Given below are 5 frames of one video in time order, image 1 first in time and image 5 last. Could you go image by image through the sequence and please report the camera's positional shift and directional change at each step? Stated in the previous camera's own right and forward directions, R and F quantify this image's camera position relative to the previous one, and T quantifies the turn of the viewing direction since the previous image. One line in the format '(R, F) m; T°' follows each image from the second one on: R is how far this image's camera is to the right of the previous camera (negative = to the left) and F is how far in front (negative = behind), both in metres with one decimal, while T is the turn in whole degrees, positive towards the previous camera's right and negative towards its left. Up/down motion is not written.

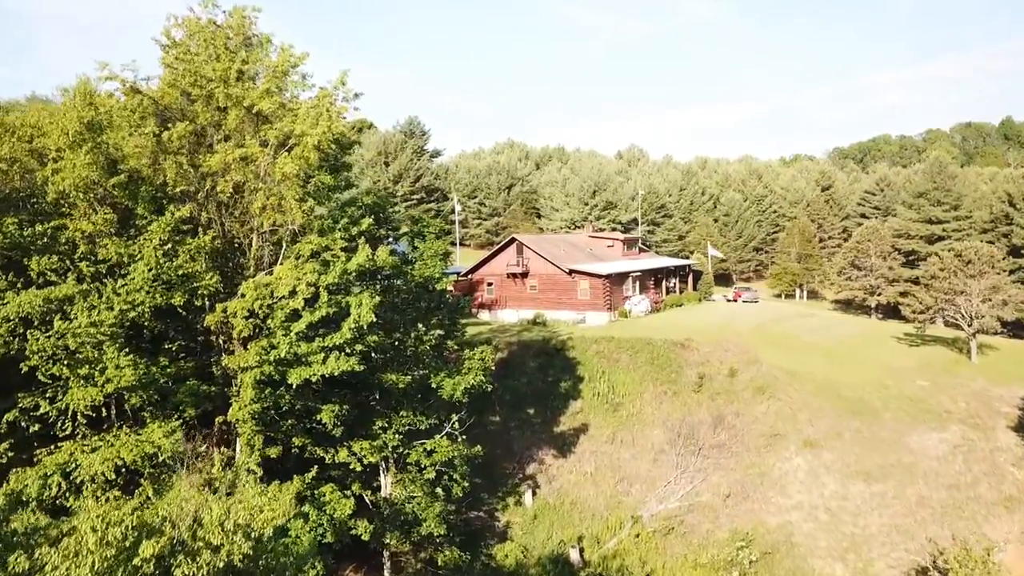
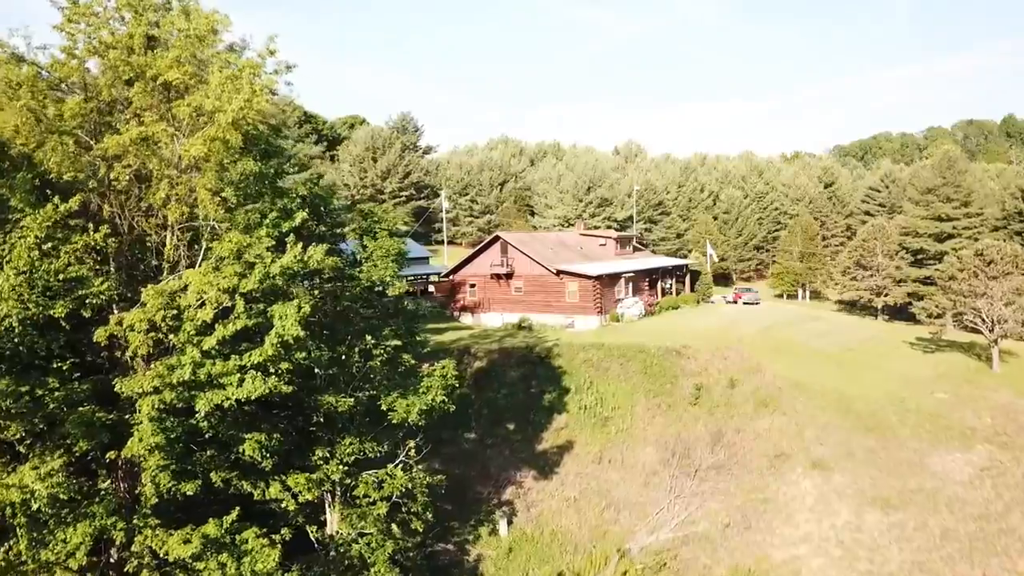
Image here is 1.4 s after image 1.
(+0.9, +2.6) m; 0°
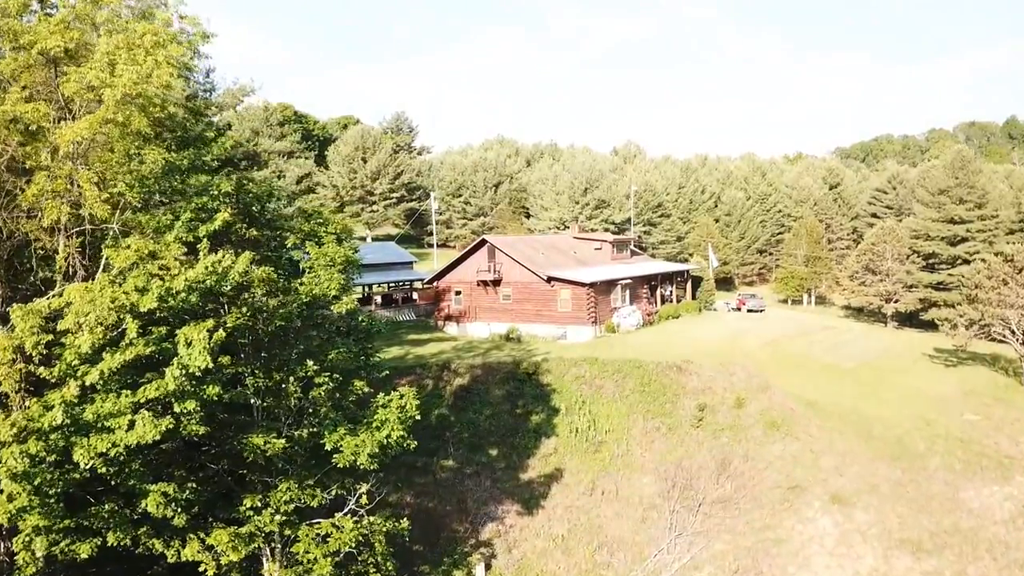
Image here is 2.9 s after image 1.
(+0.6, +2.5) m; 0°
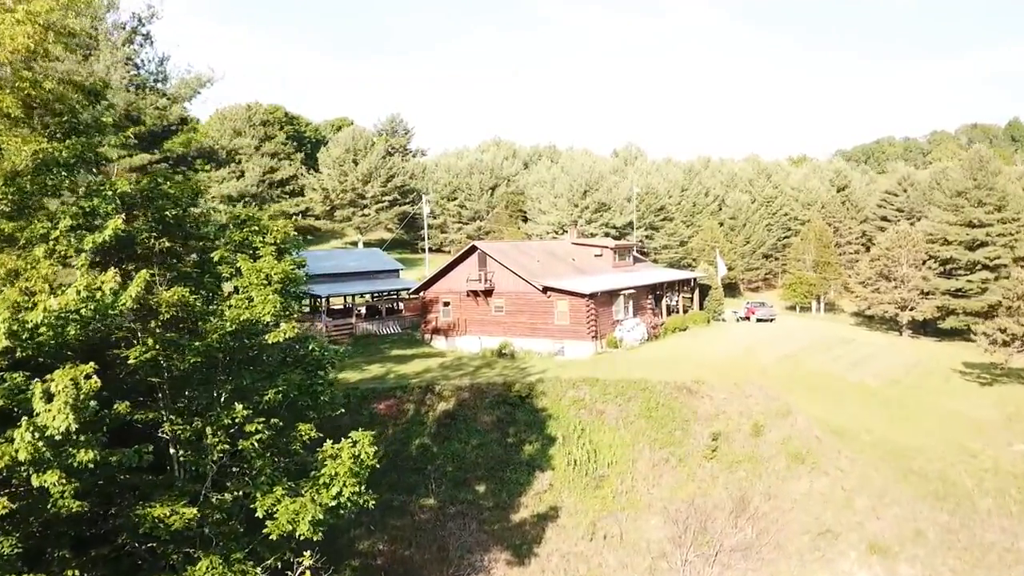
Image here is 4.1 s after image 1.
(+0.3, +2.7) m; 0°
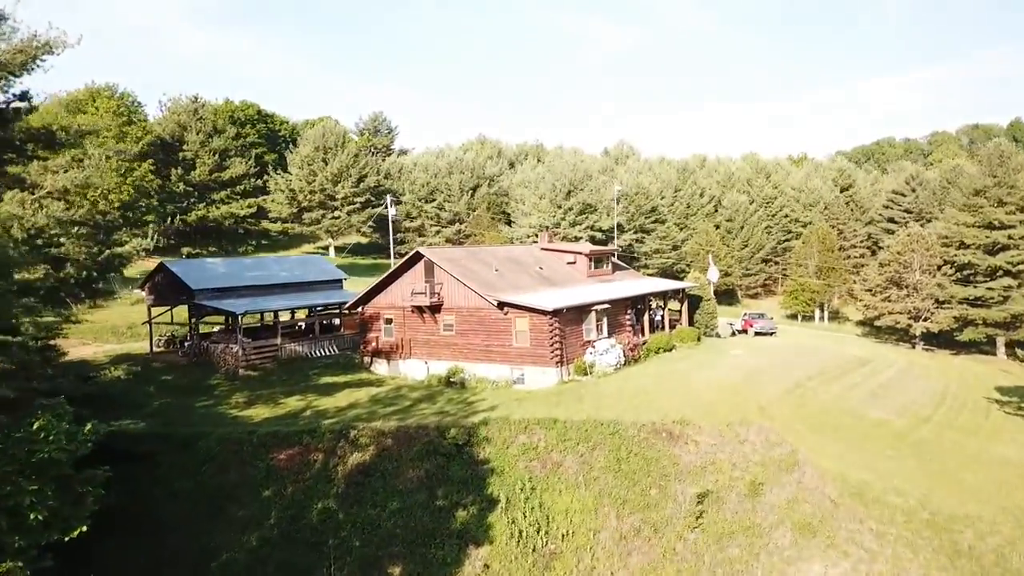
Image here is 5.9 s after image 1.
(+1.9, +4.7) m; 0°
